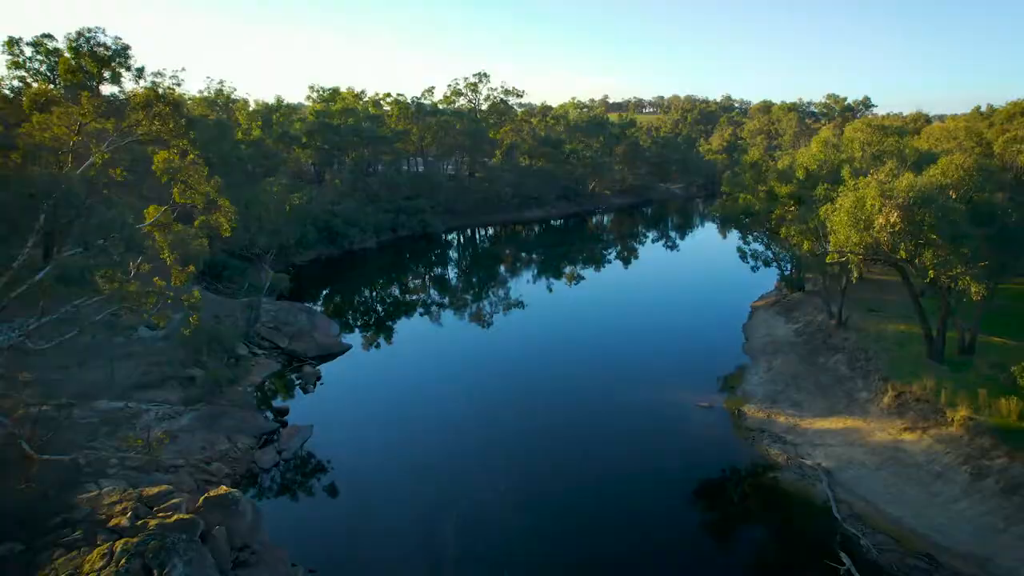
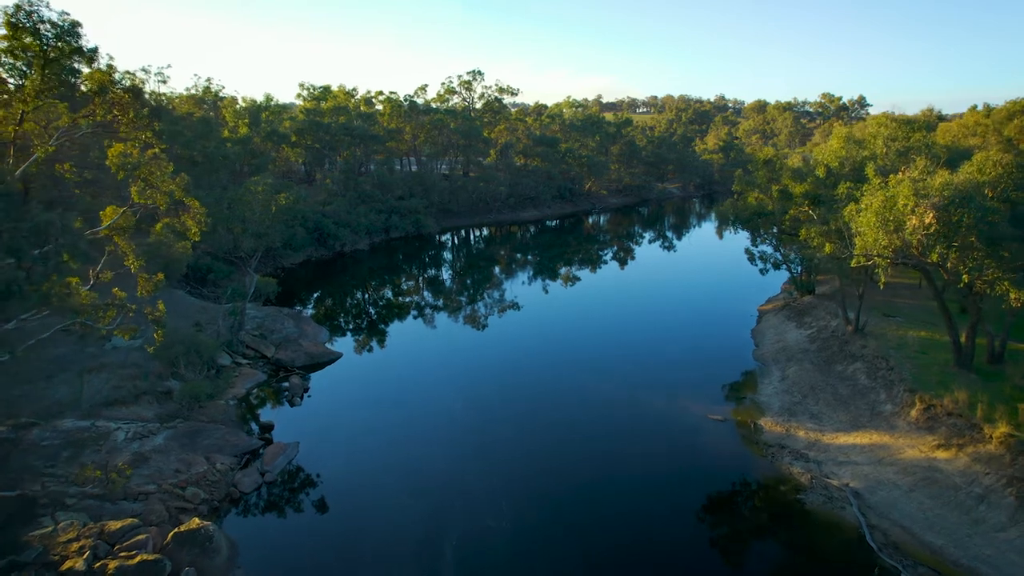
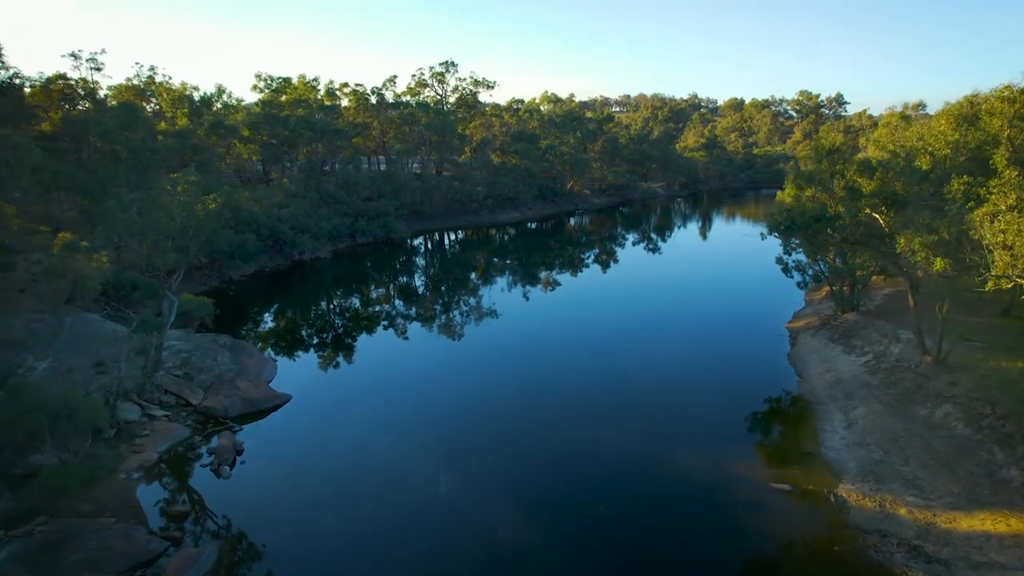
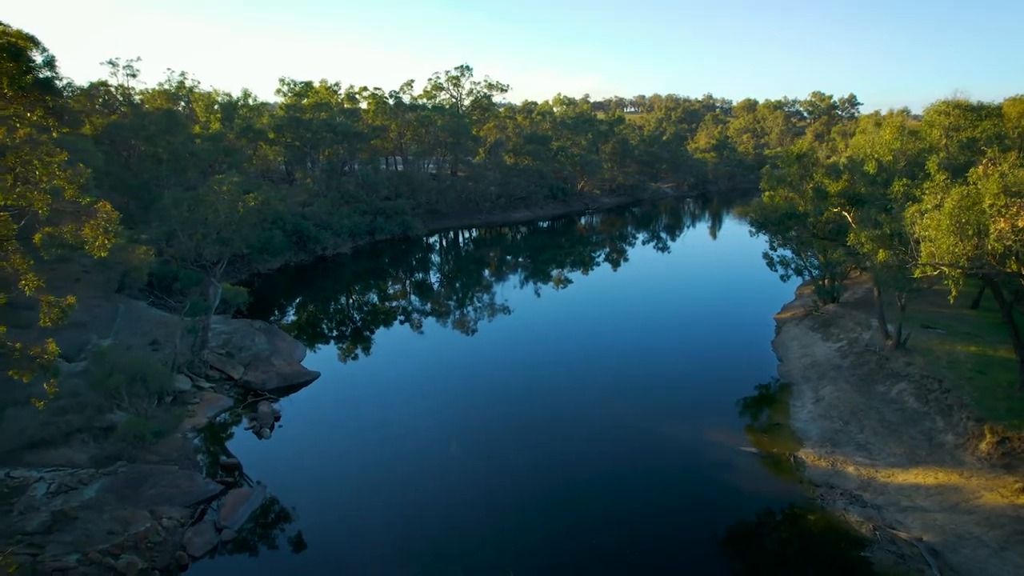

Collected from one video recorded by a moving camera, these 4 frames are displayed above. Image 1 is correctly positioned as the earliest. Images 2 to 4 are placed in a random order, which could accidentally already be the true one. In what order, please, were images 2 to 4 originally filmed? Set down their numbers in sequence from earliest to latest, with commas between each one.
2, 4, 3
